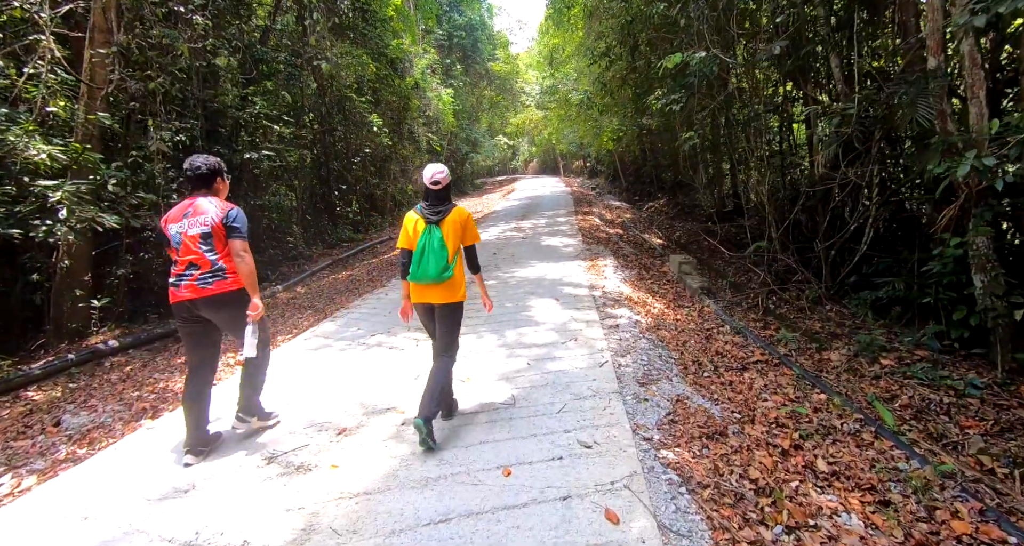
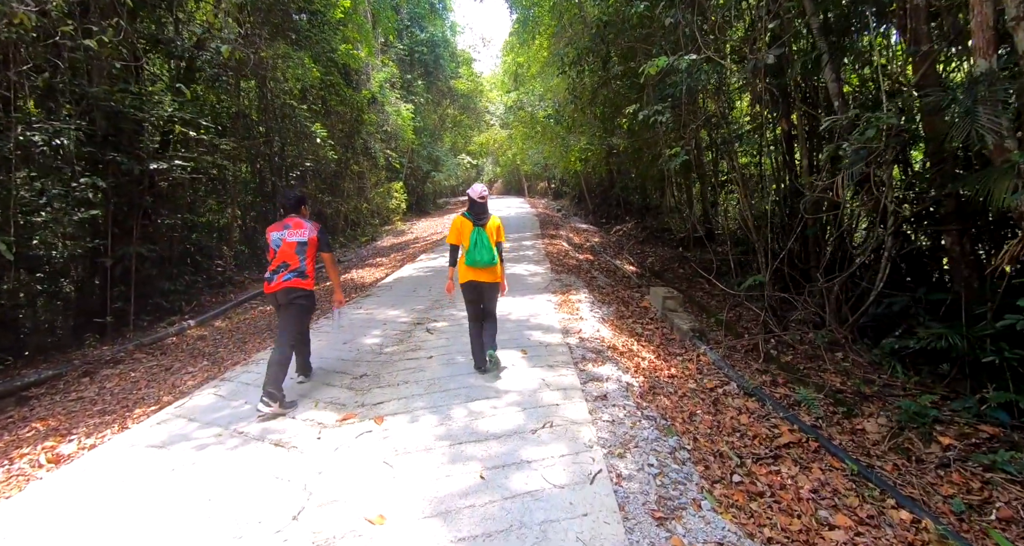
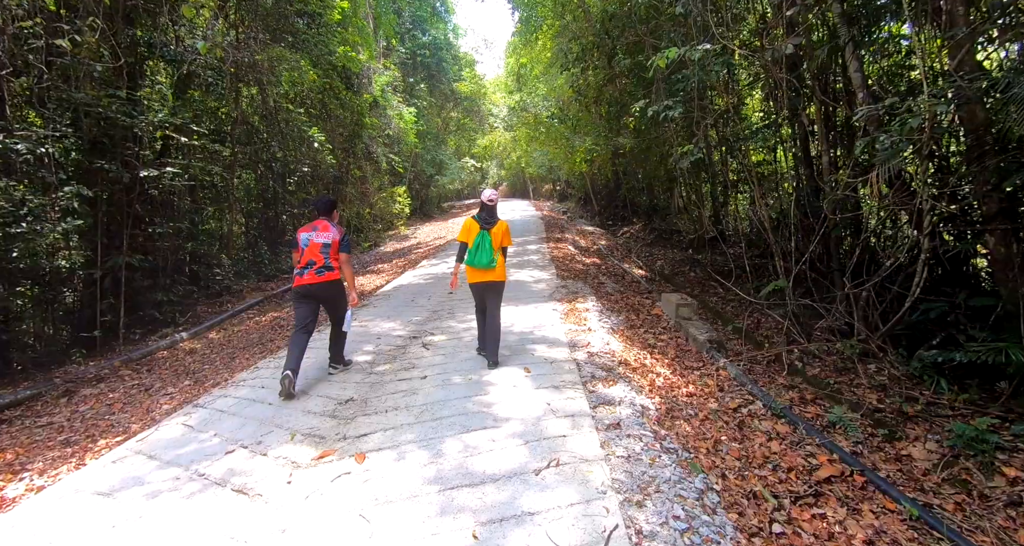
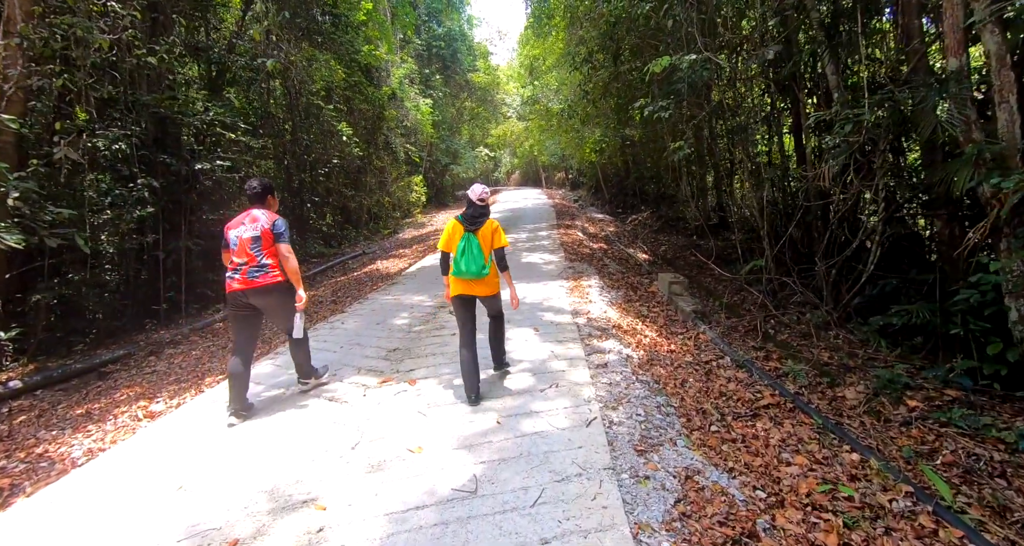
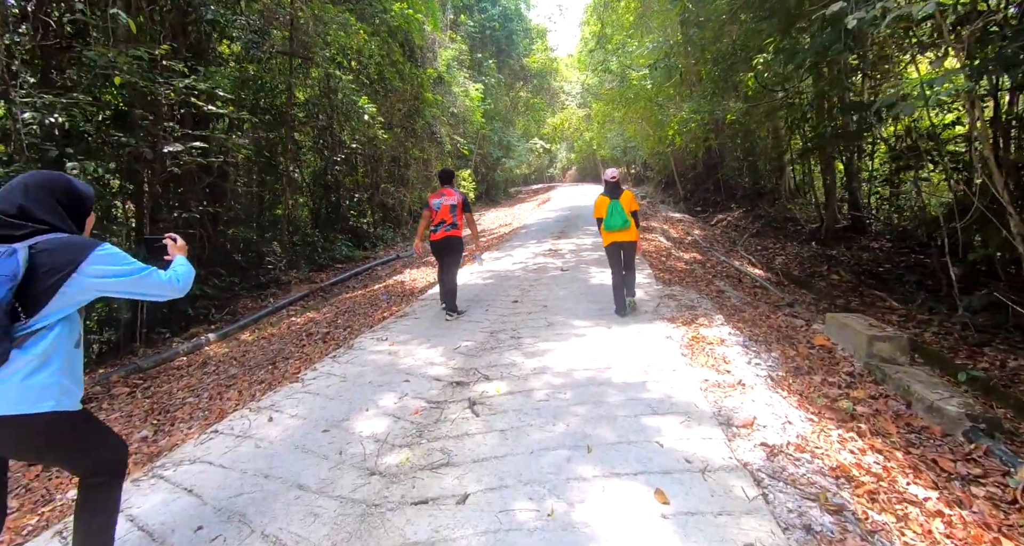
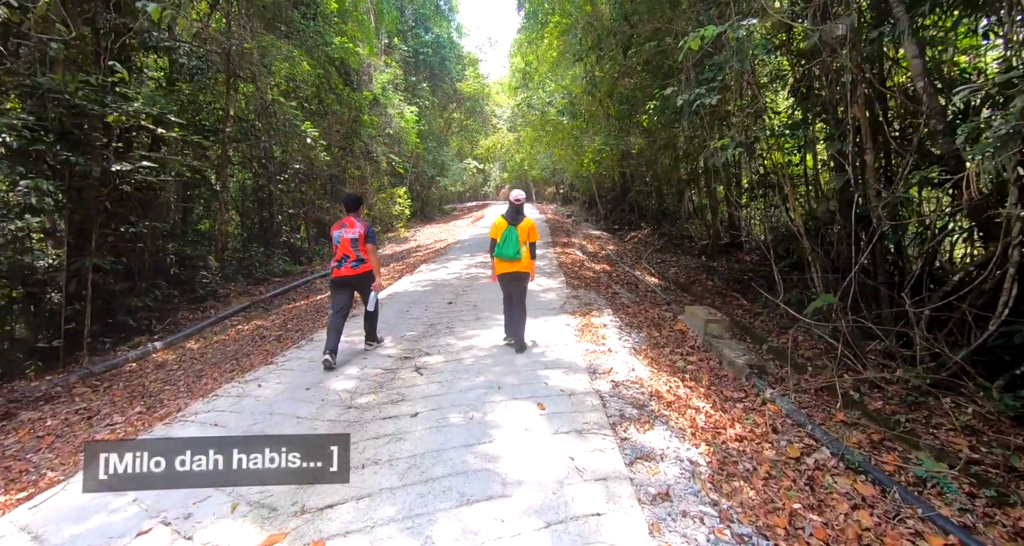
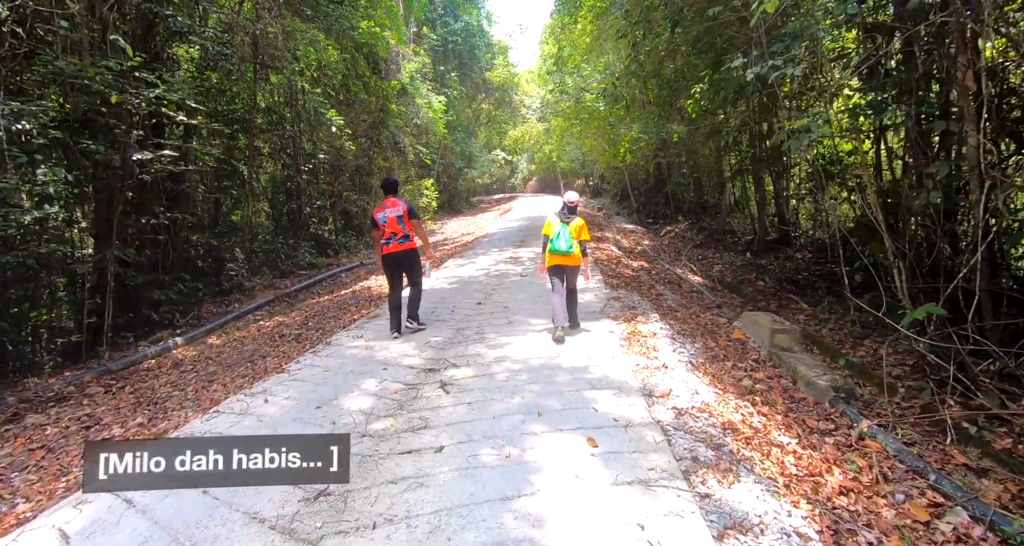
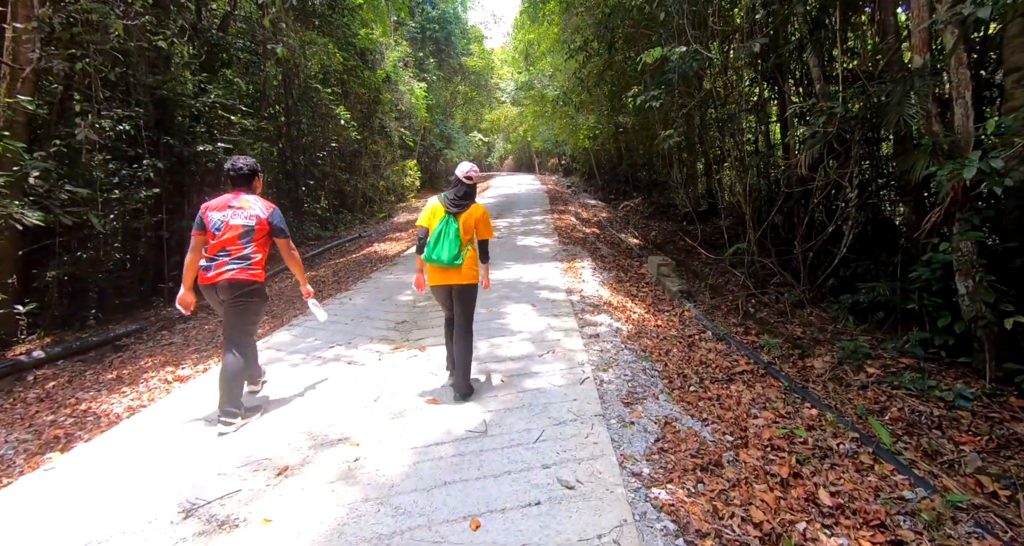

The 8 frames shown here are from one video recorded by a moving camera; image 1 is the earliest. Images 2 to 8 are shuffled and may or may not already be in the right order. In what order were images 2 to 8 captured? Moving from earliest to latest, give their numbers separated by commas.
8, 4, 2, 3, 6, 7, 5
